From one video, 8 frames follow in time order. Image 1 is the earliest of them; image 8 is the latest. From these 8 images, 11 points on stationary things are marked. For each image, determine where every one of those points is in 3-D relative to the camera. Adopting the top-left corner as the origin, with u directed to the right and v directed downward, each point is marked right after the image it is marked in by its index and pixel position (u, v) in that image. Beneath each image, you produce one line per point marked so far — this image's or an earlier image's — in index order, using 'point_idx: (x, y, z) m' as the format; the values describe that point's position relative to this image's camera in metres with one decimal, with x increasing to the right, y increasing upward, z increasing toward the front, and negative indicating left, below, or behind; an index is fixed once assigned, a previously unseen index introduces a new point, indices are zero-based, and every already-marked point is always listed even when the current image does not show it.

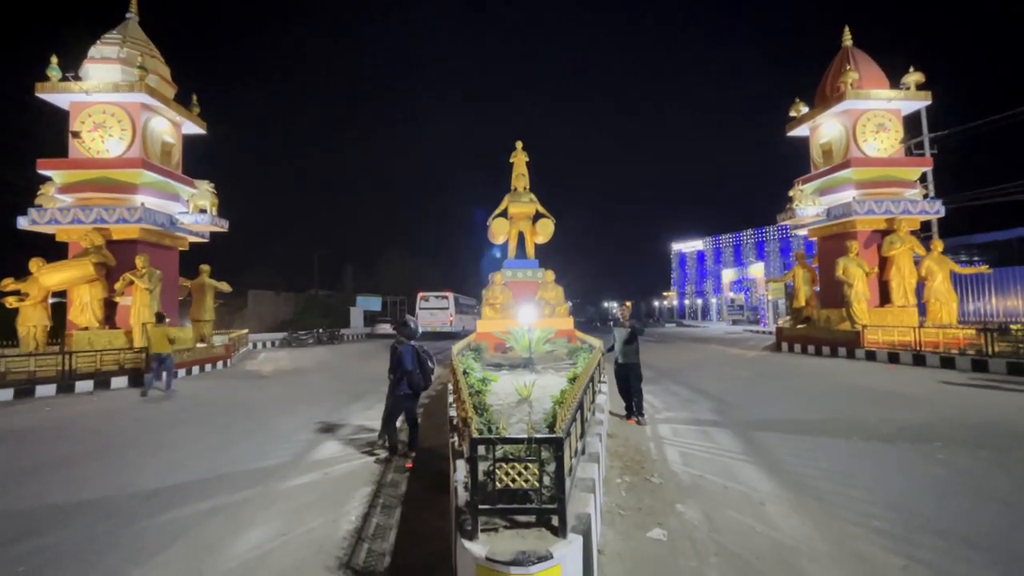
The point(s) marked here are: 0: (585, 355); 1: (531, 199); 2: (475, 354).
0: (+1.5, -1.4, +9.6) m
1: (+0.7, +3.3, +17.6) m
2: (-0.9, -1.5, +11.0) m
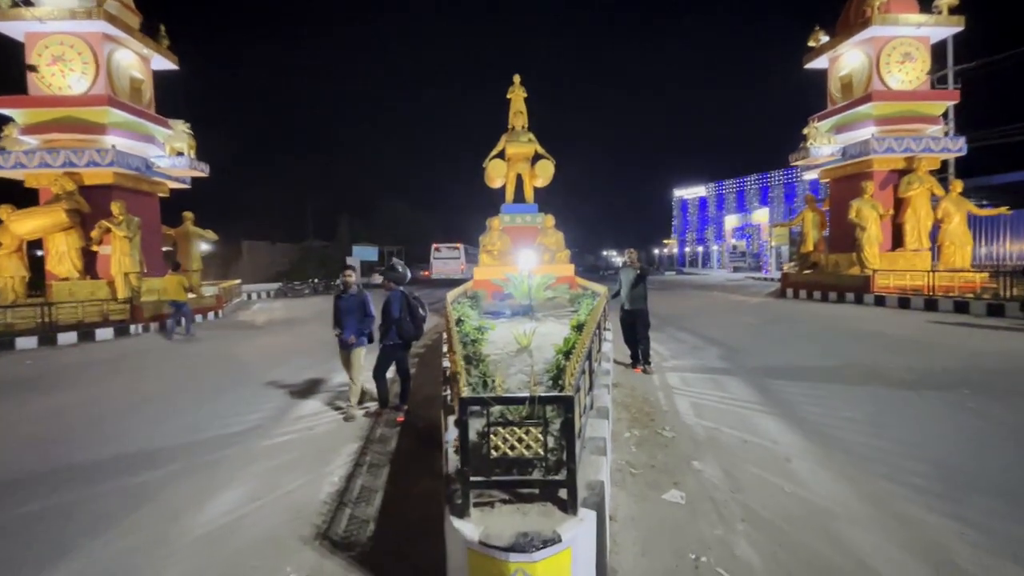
0: (+1.4, -0.3, +9.1) m
1: (+0.6, +5.2, +16.5) m
2: (-0.9, -0.3, +10.5) m
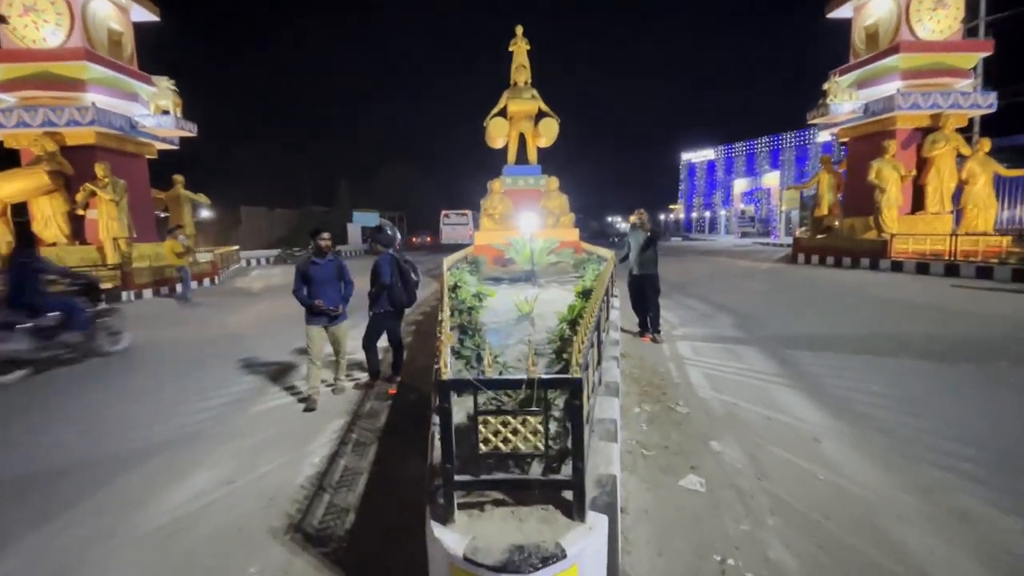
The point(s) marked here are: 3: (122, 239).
0: (+1.5, +0.3, +8.6) m
1: (+0.7, +6.3, +15.7) m
2: (-0.9, +0.4, +10.0) m
3: (-11.0, +1.4, +13.5) m
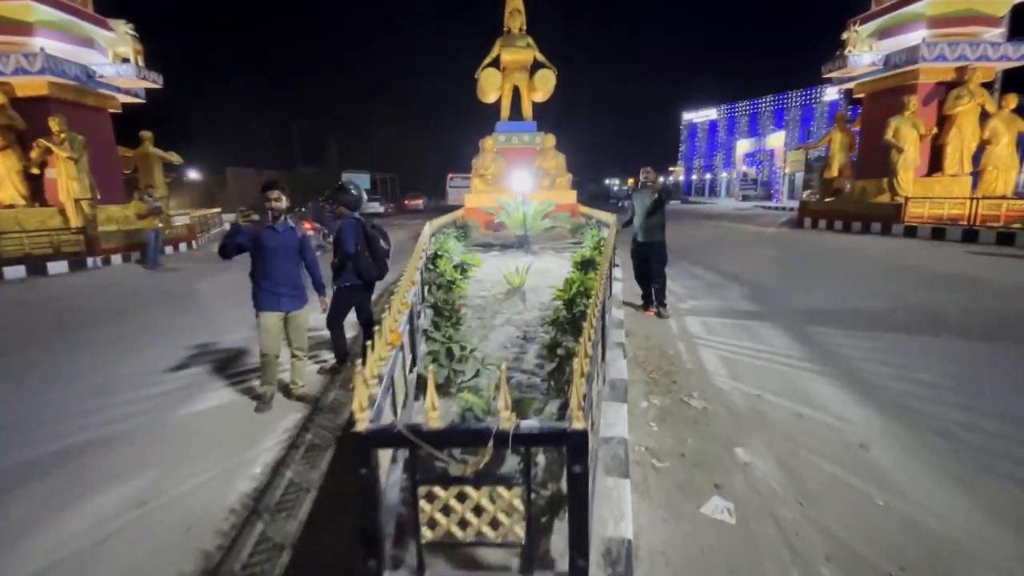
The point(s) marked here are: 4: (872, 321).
0: (+1.3, +0.9, +7.8) m
1: (+0.5, +7.3, +14.4) m
2: (-1.0, +1.0, +9.2) m
3: (-11.1, +2.3, +12.5) m
4: (+4.4, -0.4, +5.8) m
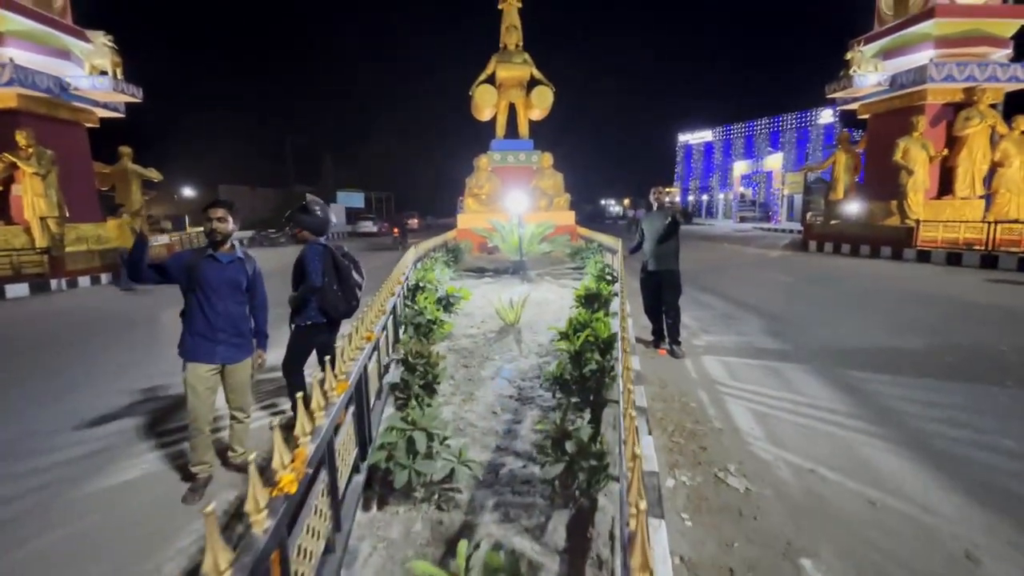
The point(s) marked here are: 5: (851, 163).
0: (+1.2, +0.4, +7.0) m
1: (+0.4, +6.6, +13.9) m
2: (-1.1, +0.5, +8.4) m
3: (-11.3, +1.7, +11.8) m
4: (+4.3, -0.8, +5.1) m
5: (+11.6, +4.3, +16.4) m
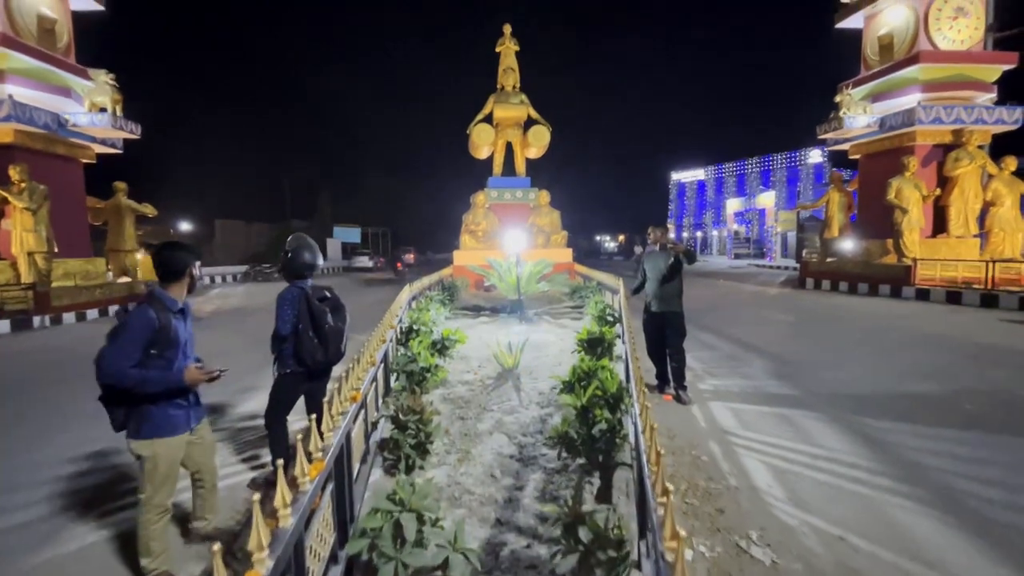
0: (+1.2, -0.2, +6.8) m
1: (+0.3, +5.5, +14.1) m
2: (-1.2, -0.1, +8.2) m
3: (-11.3, +0.8, +11.5) m
4: (+4.3, -1.2, +4.8) m
5: (+11.5, +3.0, +16.6) m
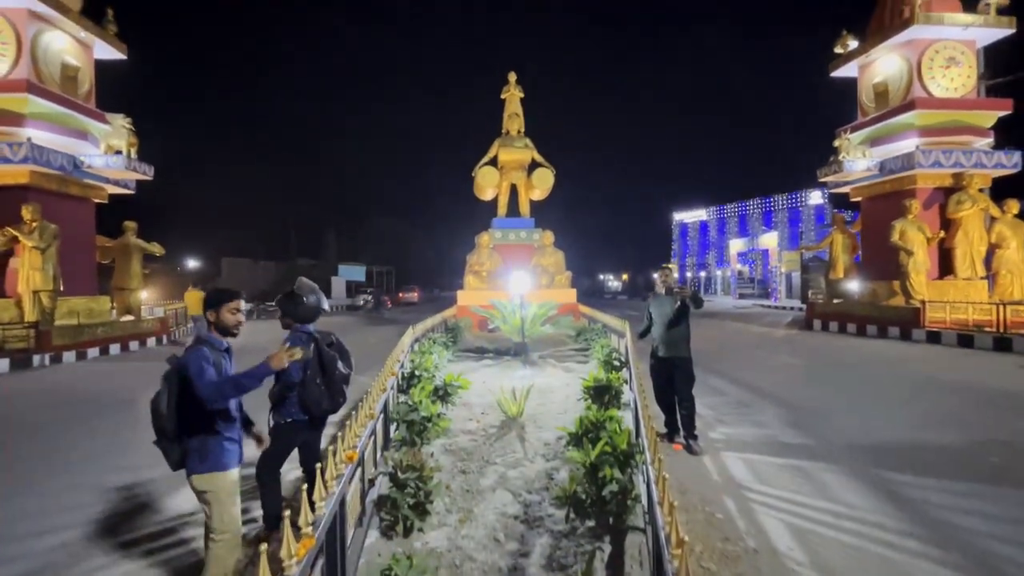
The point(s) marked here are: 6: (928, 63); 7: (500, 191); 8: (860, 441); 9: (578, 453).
0: (+1.3, -0.8, +6.7) m
1: (+0.4, +4.3, +14.4) m
2: (-1.1, -0.8, +8.1) m
3: (-11.2, -0.1, +11.6) m
4: (+4.3, -1.7, +4.6) m
5: (+11.6, +1.6, +16.6) m
6: (+12.7, +6.9, +14.7) m
7: (-0.4, +3.0, +14.7) m
8: (+3.9, -1.7, +5.3) m
9: (+0.4, -1.1, +3.3) m
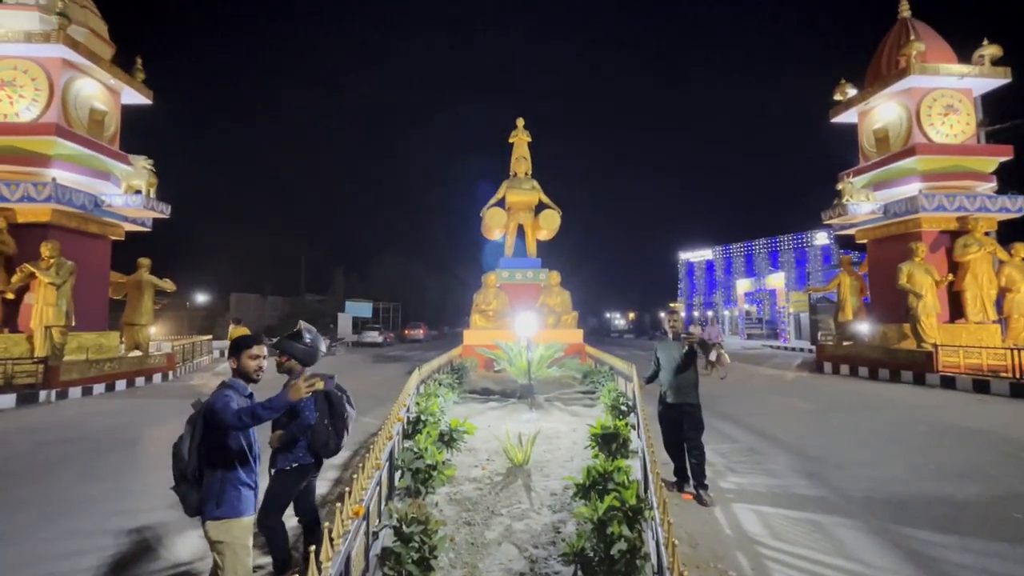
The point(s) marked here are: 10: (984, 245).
0: (+1.3, -1.4, +6.6) m
1: (+0.6, +3.1, +14.7) m
2: (-1.0, -1.5, +8.1) m
3: (-11.1, -0.9, +11.7) m
4: (+4.4, -2.2, +4.4) m
5: (+11.9, +0.1, +16.6) m
6: (+12.9, +5.5, +15.0) m
7: (-0.1, +1.7, +14.9) m
8: (+3.9, -2.2, +5.1) m
9: (+0.5, -1.4, +3.2) m
10: (+13.6, +1.2, +13.9) m
